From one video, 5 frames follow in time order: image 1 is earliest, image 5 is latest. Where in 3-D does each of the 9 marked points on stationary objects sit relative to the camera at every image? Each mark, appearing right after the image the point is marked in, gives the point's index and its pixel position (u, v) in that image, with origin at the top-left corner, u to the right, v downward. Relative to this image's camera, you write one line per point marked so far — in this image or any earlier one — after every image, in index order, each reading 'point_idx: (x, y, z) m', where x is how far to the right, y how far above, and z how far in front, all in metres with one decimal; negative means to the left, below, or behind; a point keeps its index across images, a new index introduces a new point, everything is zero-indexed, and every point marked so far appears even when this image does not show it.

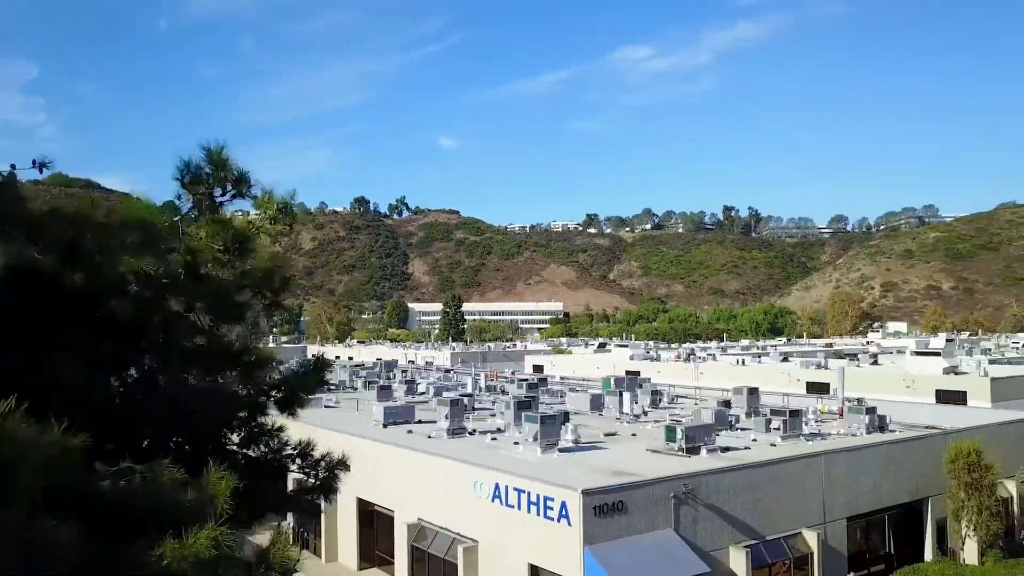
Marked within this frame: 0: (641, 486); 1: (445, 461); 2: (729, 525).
0: (+2.4, -3.7, +13.9) m
1: (-1.5, -3.8, +16.6) m
2: (+4.4, -4.8, +15.1) m
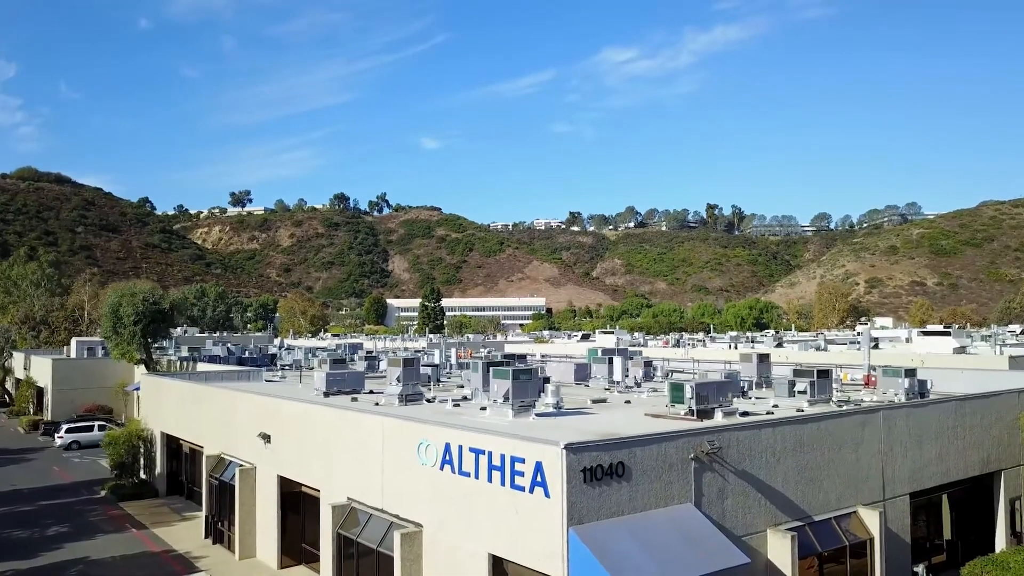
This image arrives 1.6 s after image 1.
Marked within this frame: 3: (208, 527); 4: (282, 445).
0: (+1.8, -2.0, +9.7) m
1: (-2.1, -2.1, +12.4) m
2: (+3.7, -3.1, +11.0) m
3: (-7.3, -5.7, +17.9) m
4: (-4.9, -3.3, +15.7) m
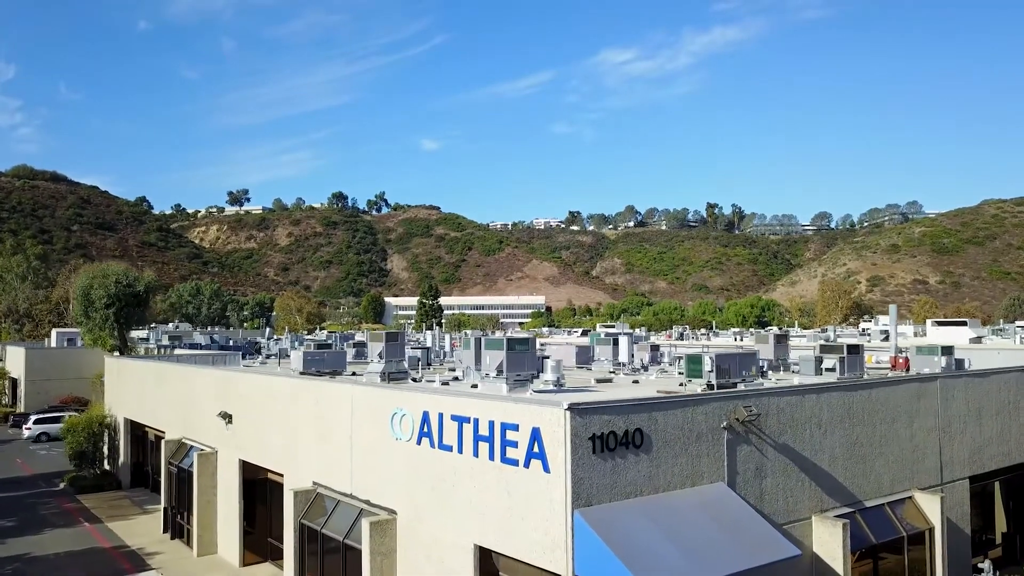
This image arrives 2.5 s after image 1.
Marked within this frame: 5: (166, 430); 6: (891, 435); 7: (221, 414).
0: (+1.7, -1.2, +7.8) m
1: (-2.2, -1.3, +10.5) m
2: (+3.6, -2.3, +9.1) m
3: (-7.4, -4.9, +16.0) m
4: (-5.0, -2.5, +13.8) m
5: (-8.0, -3.3, +17.3) m
6: (+5.2, -2.0, +10.2) m
7: (-5.5, -2.4, +14.2) m
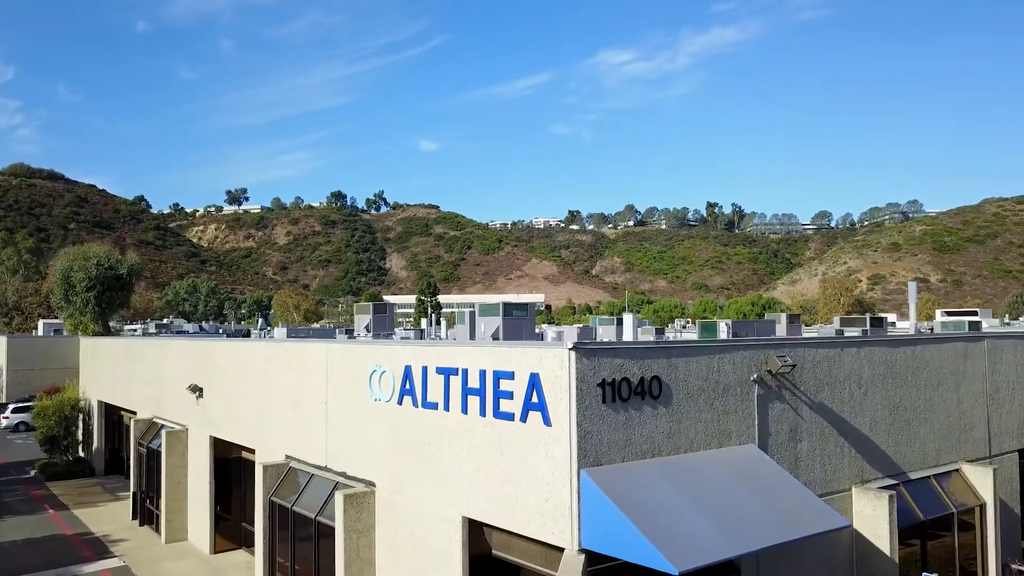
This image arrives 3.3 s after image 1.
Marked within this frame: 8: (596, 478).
0: (+1.6, -0.6, +6.6) m
1: (-2.3, -0.7, +9.3) m
2: (+3.6, -1.7, +7.9) m
3: (-7.4, -4.3, +14.8) m
4: (-5.0, -1.9, +12.6) m
5: (-8.1, -2.6, +16.1) m
6: (+5.1, -1.3, +9.1) m
7: (-5.6, -1.7, +13.0) m
8: (+0.7, -1.4, +5.9) m
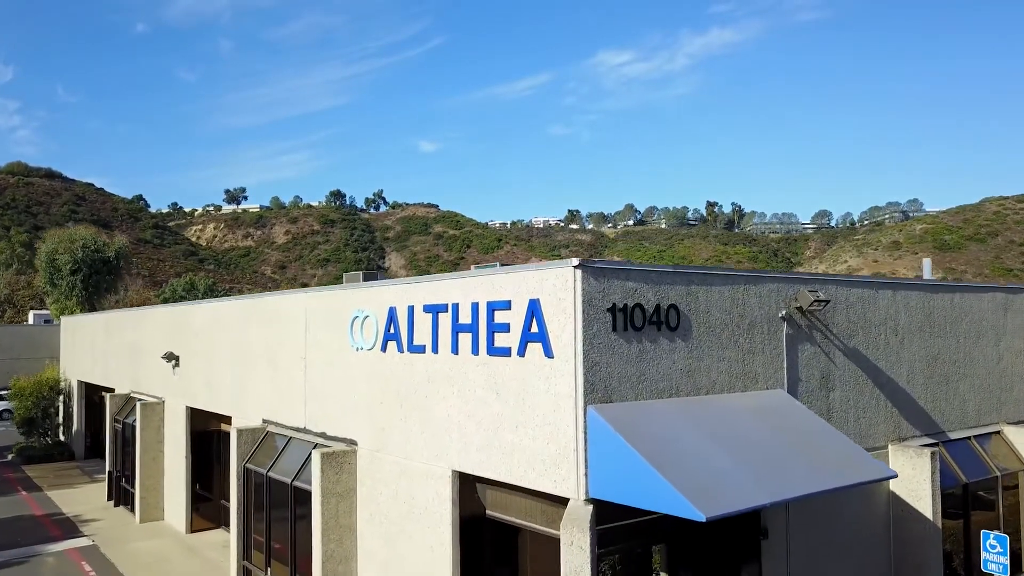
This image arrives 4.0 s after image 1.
0: (+1.6, 0.0, +5.8) m
1: (-2.3, 0.0, +8.5) m
2: (+3.5, -1.0, +7.1) m
3: (-7.5, -3.7, +14.0) m
4: (-5.1, -1.2, +11.8) m
5: (-8.1, -2.0, +15.3) m
6: (+5.1, -0.7, +8.2) m
7: (-5.6, -1.1, +12.2) m
8: (+0.6, -0.8, +5.0) m
